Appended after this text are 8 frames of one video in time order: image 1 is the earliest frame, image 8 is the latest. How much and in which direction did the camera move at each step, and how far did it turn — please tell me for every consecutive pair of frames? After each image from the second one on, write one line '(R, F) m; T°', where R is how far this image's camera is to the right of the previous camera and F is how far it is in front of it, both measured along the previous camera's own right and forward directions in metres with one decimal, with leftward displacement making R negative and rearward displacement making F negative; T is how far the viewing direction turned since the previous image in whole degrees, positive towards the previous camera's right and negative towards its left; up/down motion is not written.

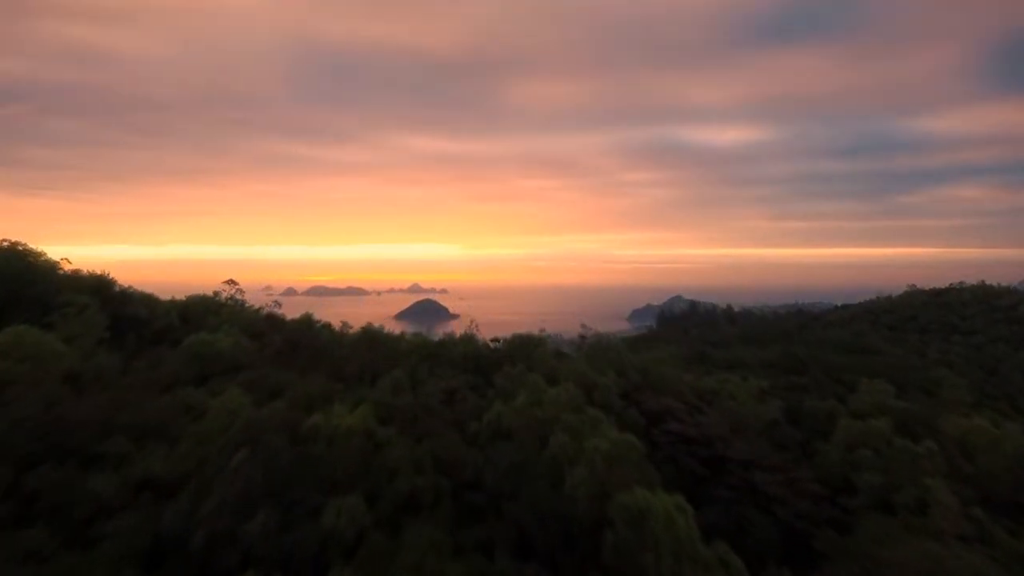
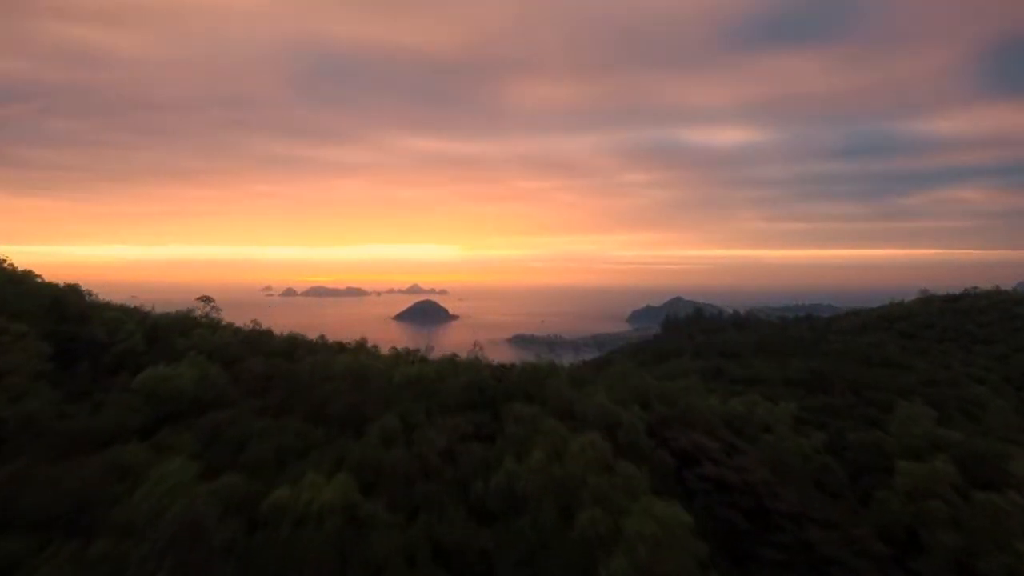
(-0.1, +1.0) m; 0°
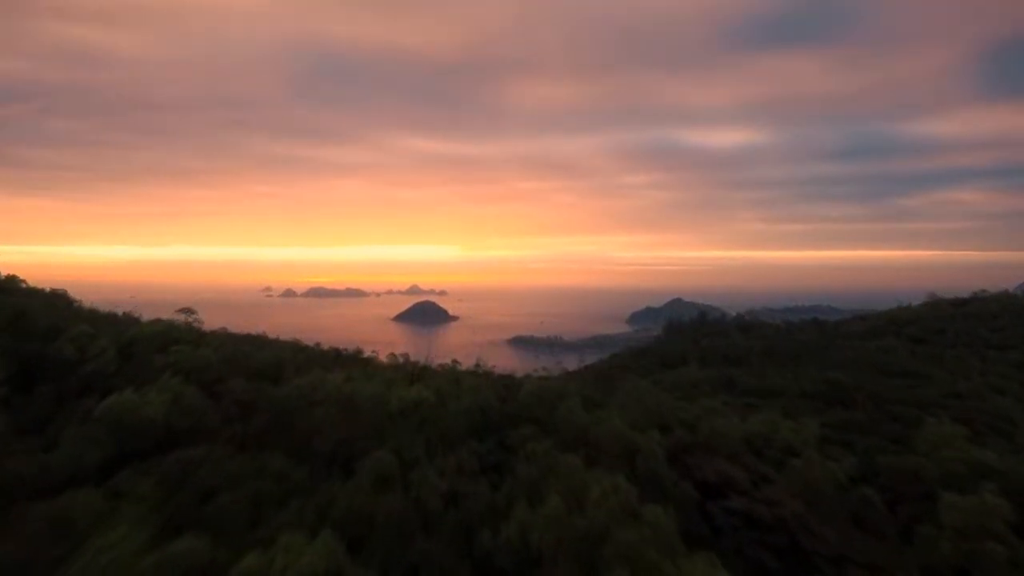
(-0.1, +0.6) m; 0°
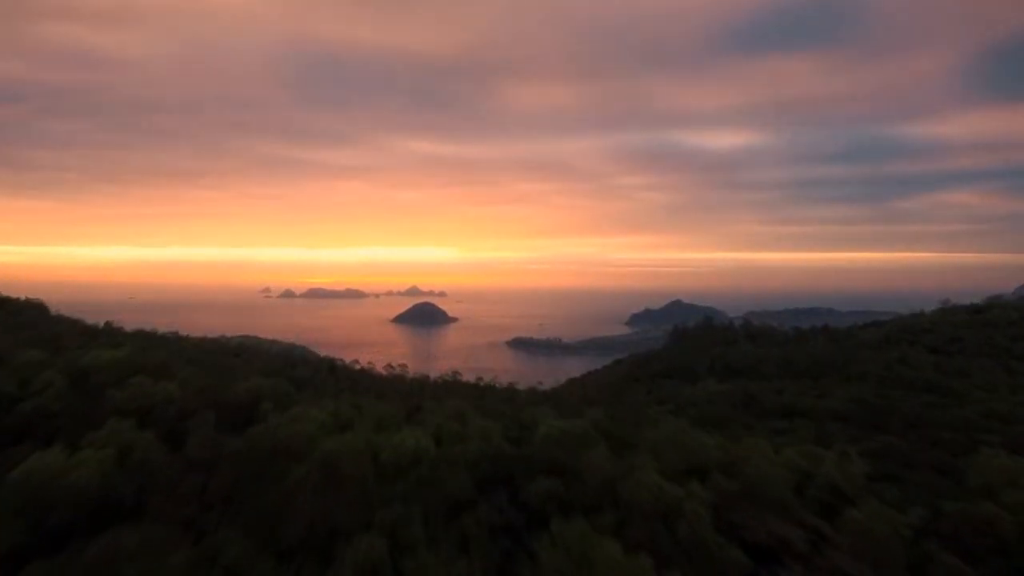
(-0.1, +0.9) m; 0°
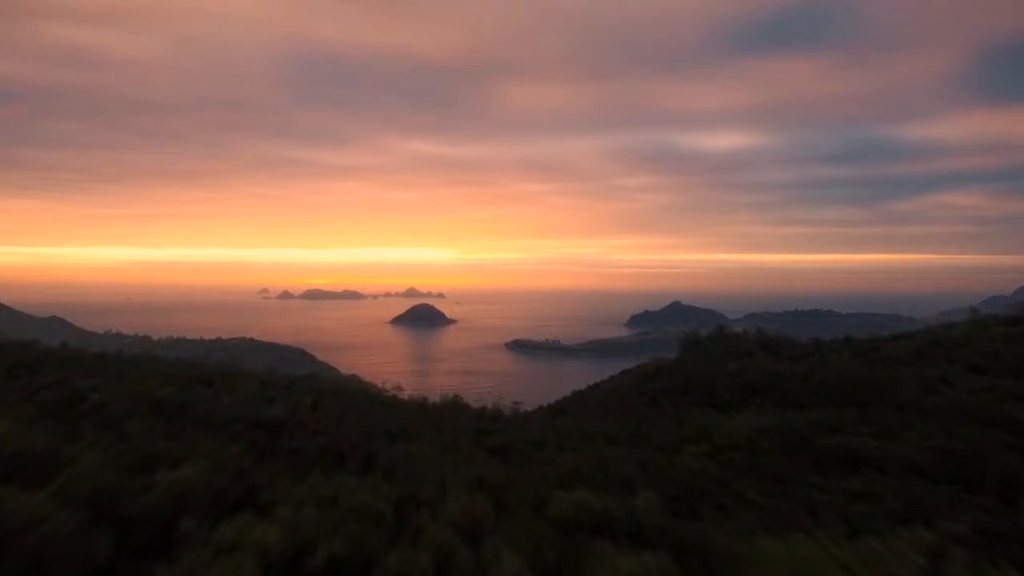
(-0.2, +1.9) m; 0°
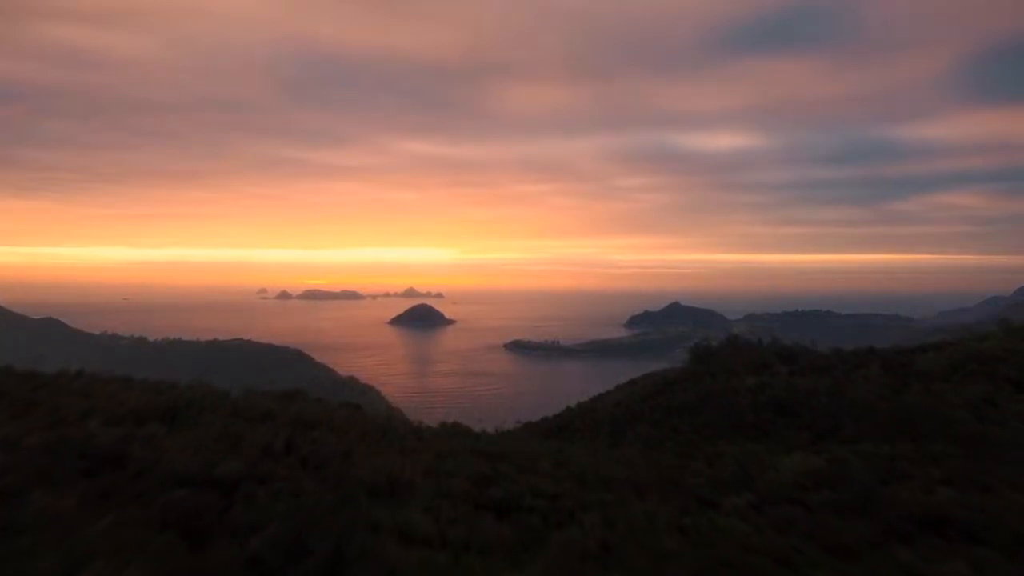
(-0.1, +1.9) m; 0°
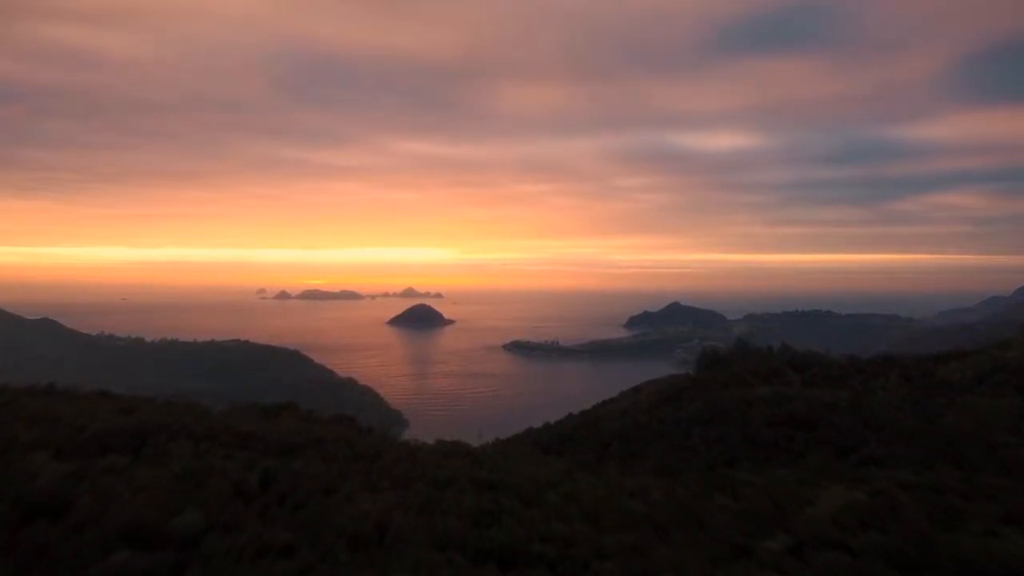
(-0.1, +1.2) m; 0°
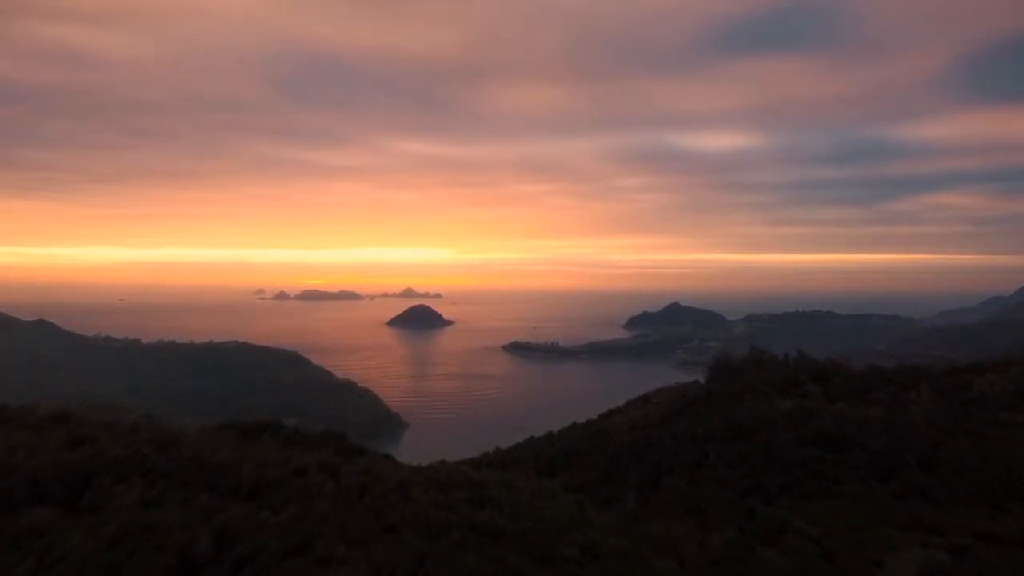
(-0.1, +1.7) m; 0°
